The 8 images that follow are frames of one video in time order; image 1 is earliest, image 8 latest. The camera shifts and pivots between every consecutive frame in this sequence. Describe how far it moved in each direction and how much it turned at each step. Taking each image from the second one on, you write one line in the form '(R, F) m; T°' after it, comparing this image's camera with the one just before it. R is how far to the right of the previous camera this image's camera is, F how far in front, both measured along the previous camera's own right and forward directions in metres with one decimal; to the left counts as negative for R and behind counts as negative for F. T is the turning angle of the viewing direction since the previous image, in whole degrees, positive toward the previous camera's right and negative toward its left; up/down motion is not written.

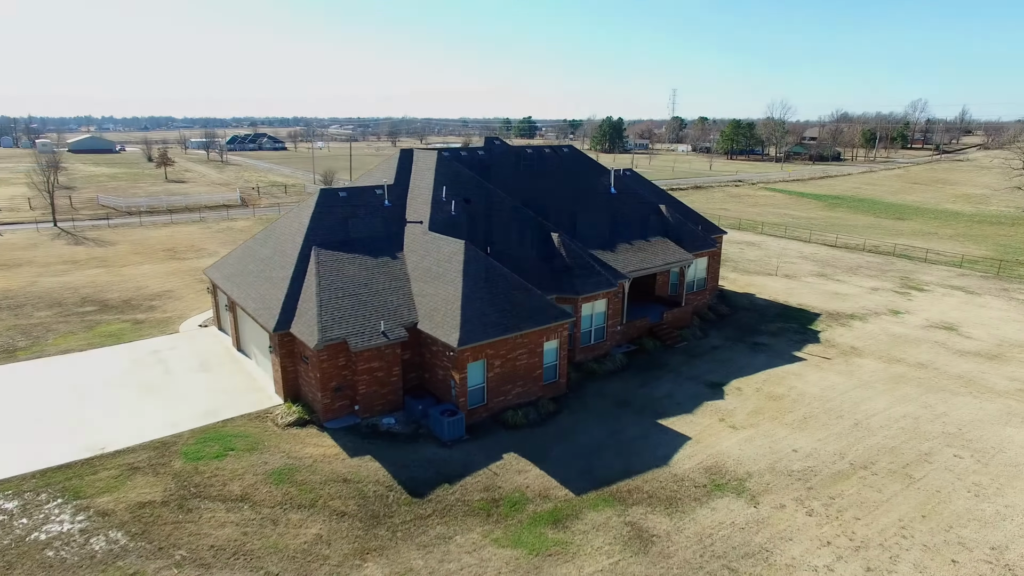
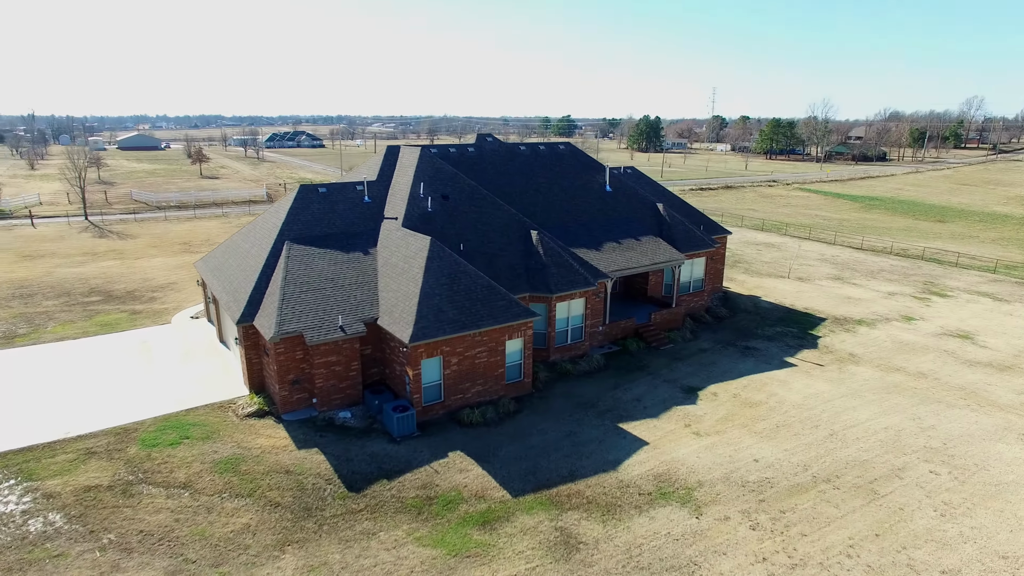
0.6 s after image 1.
(+2.3, +0.3) m; -4°
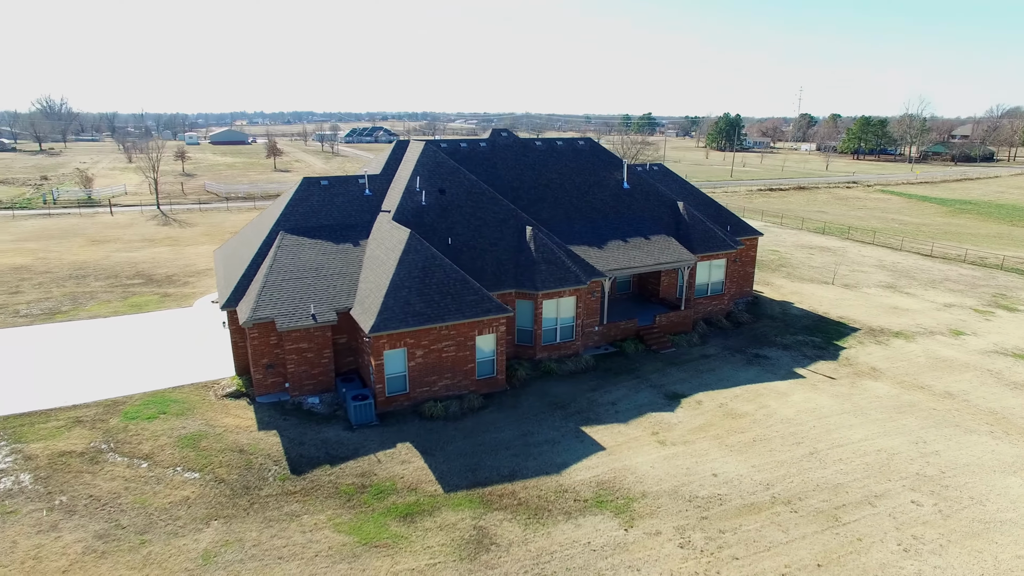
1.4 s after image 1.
(+3.1, +0.4) m; -7°
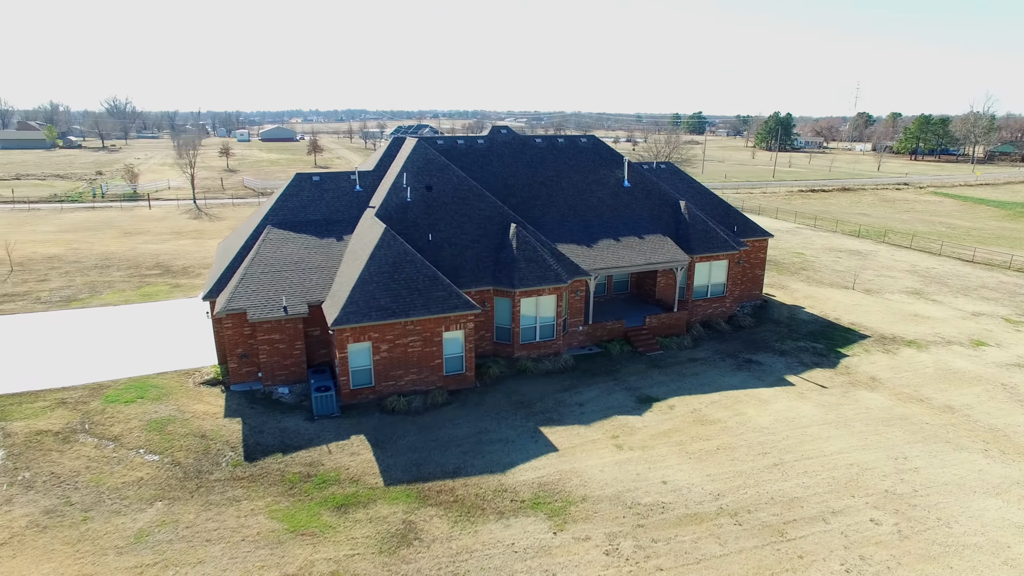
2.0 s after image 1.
(+2.4, +0.2) m; -5°
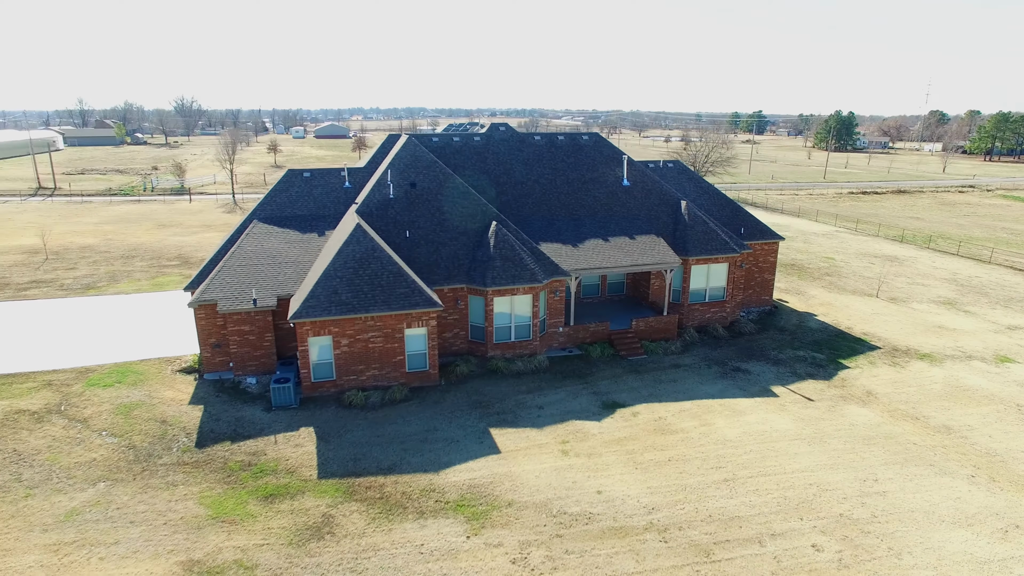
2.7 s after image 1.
(+2.7, +0.4) m; -5°
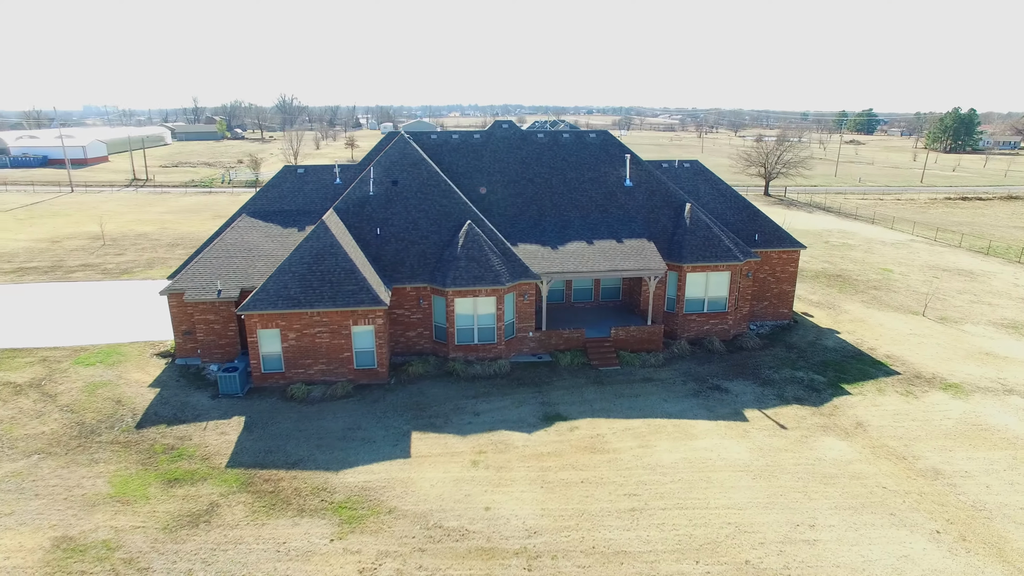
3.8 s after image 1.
(+4.2, +0.9) m; -9°
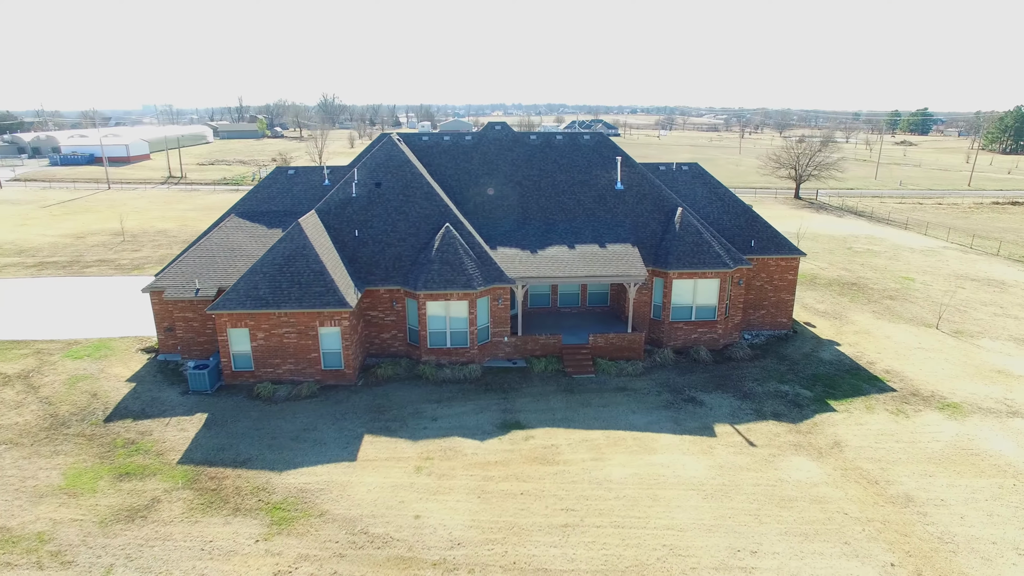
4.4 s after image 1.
(+2.3, +0.3) m; -4°
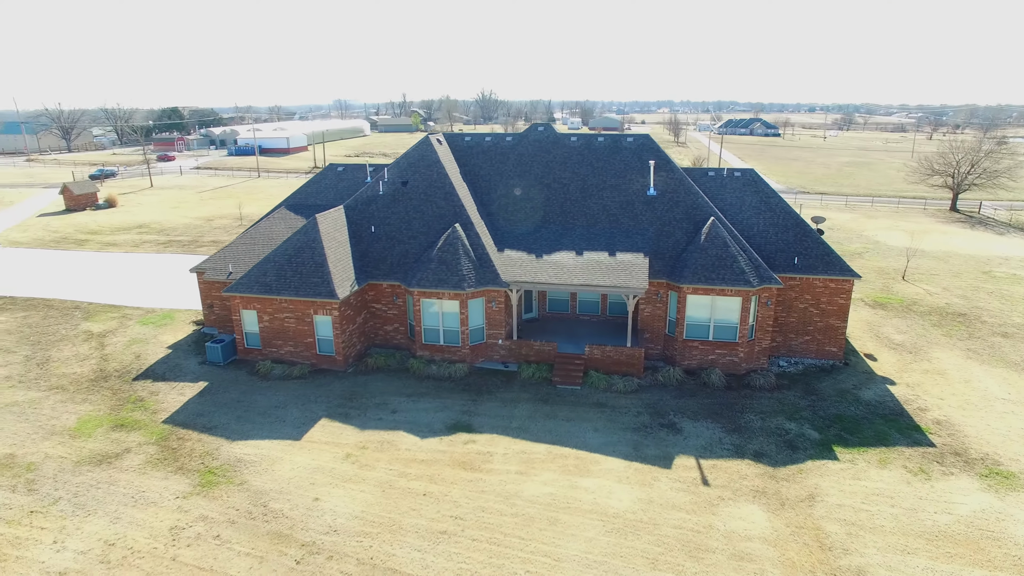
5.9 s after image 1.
(+5.3, +0.8) m; -15°
